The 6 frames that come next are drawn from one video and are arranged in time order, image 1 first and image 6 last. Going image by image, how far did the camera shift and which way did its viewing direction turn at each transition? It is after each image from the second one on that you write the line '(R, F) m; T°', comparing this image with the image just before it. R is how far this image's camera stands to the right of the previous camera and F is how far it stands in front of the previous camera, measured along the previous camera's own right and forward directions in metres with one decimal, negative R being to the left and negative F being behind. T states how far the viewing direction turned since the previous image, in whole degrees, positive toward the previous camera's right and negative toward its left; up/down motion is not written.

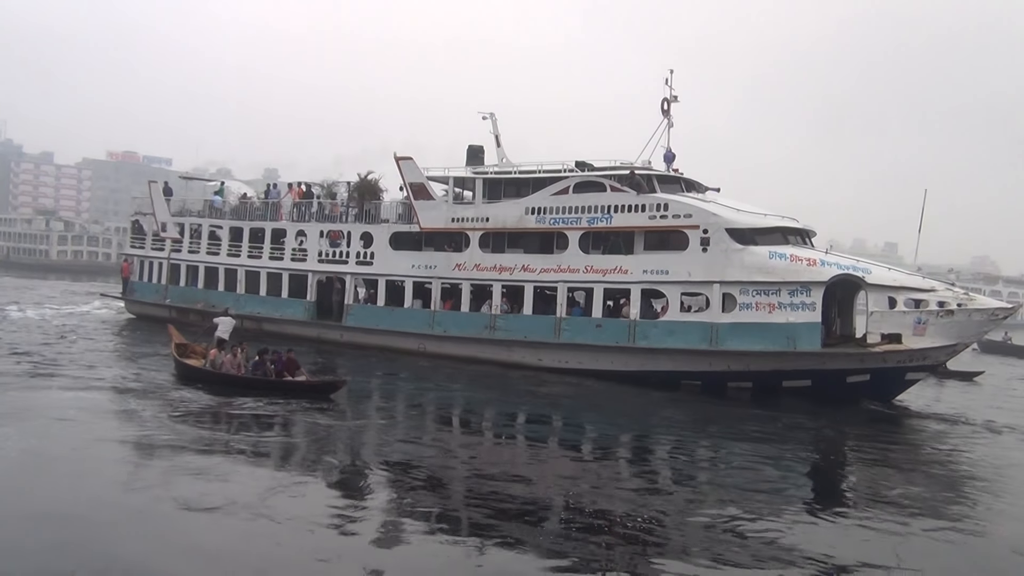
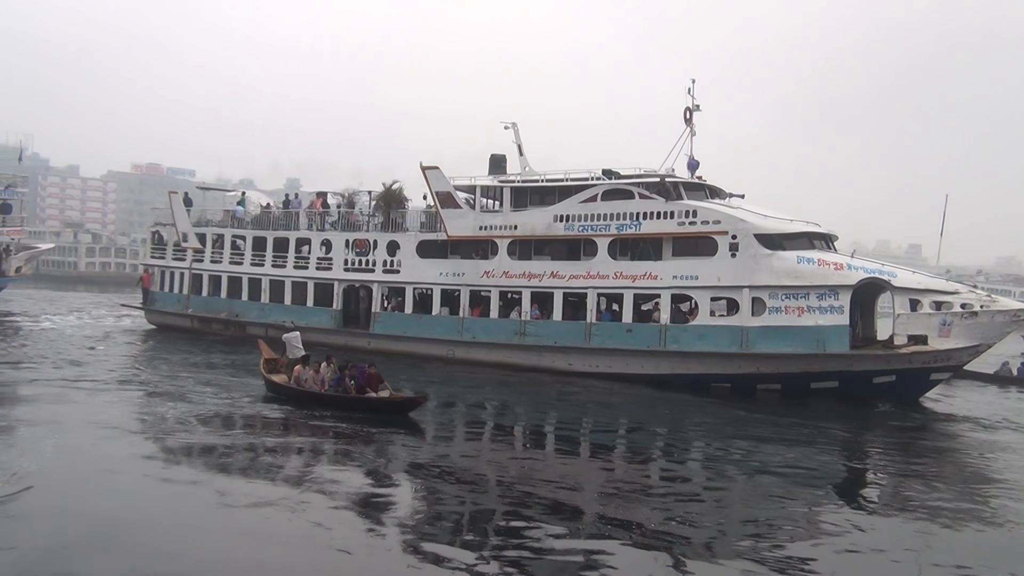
(-0.8, -0.3) m; +1°
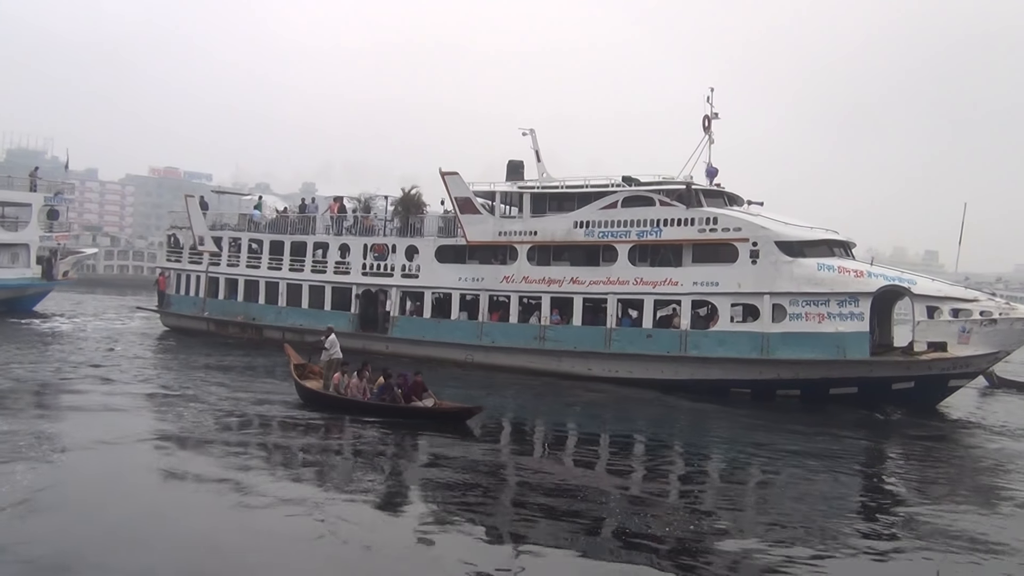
(-0.4, -0.1) m; 0°
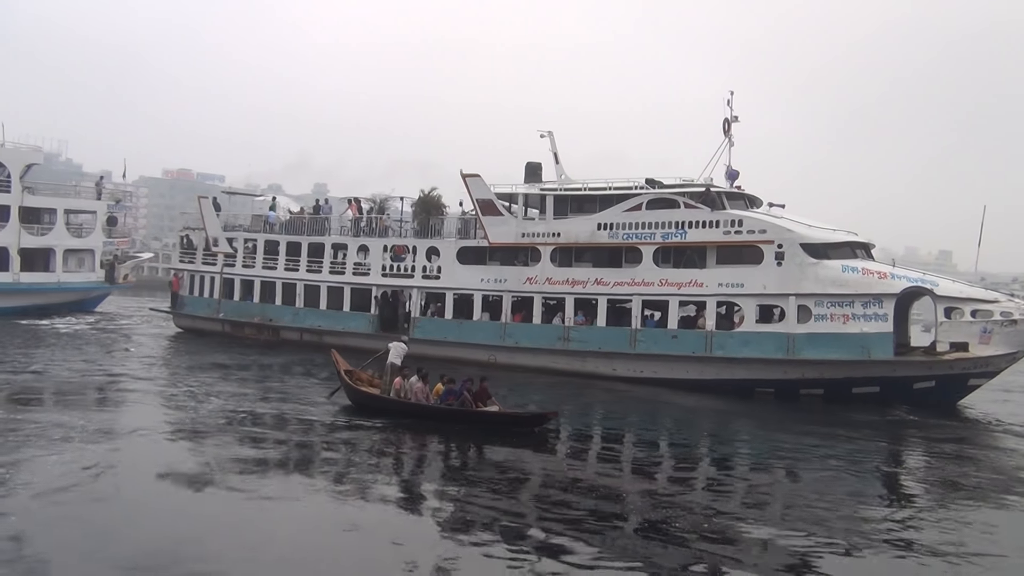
(-0.9, -0.2) m; +1°
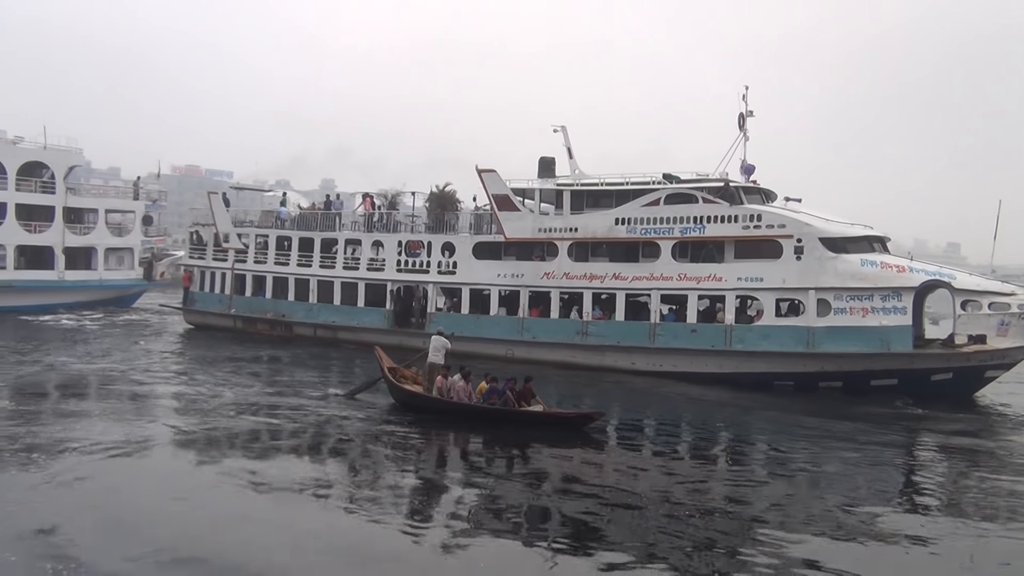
(-0.6, -0.1) m; +1°
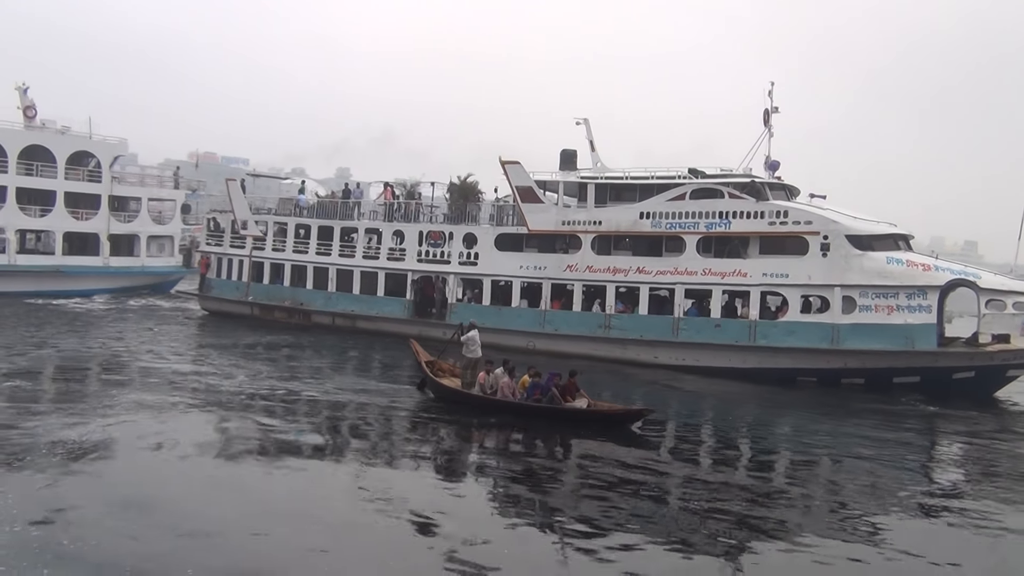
(-0.6, 0.0) m; 0°
